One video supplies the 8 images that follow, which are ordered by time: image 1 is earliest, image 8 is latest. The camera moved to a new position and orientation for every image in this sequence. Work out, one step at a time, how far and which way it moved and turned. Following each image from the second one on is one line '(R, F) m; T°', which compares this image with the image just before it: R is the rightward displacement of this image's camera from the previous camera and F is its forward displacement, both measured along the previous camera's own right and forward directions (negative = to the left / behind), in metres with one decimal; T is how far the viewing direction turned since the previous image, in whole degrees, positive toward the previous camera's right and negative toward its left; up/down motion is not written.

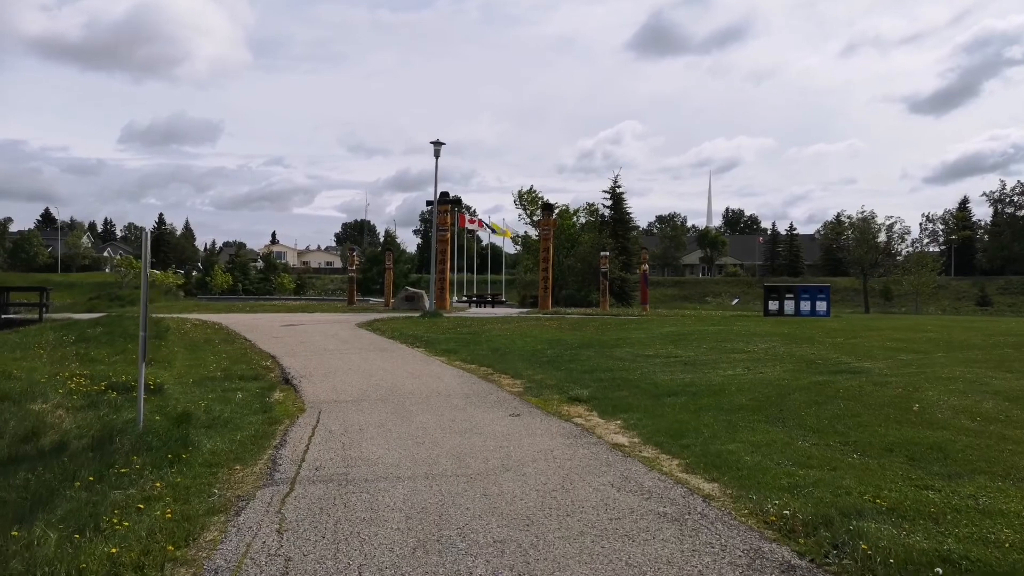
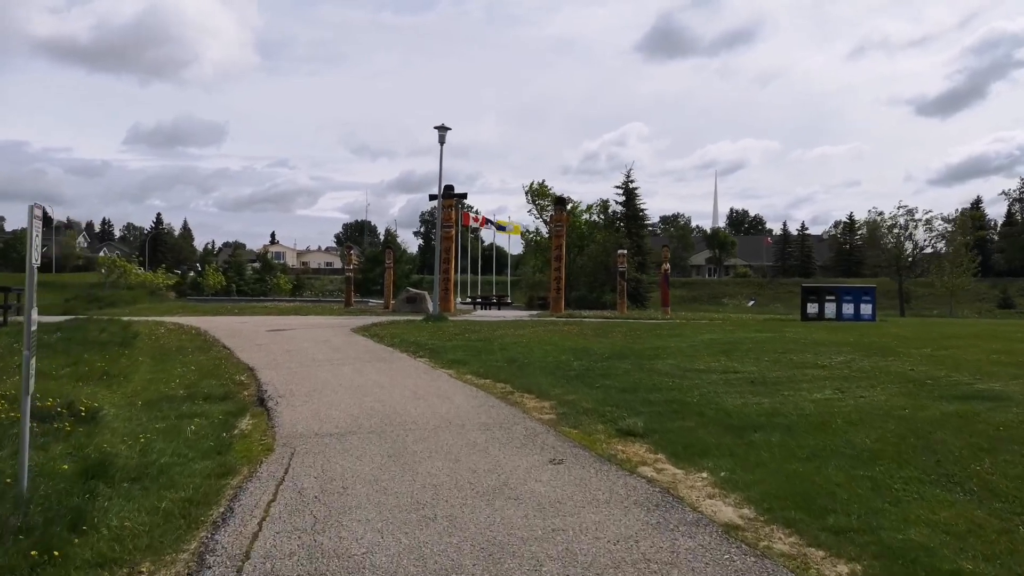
(-0.4, +2.9) m; 0°
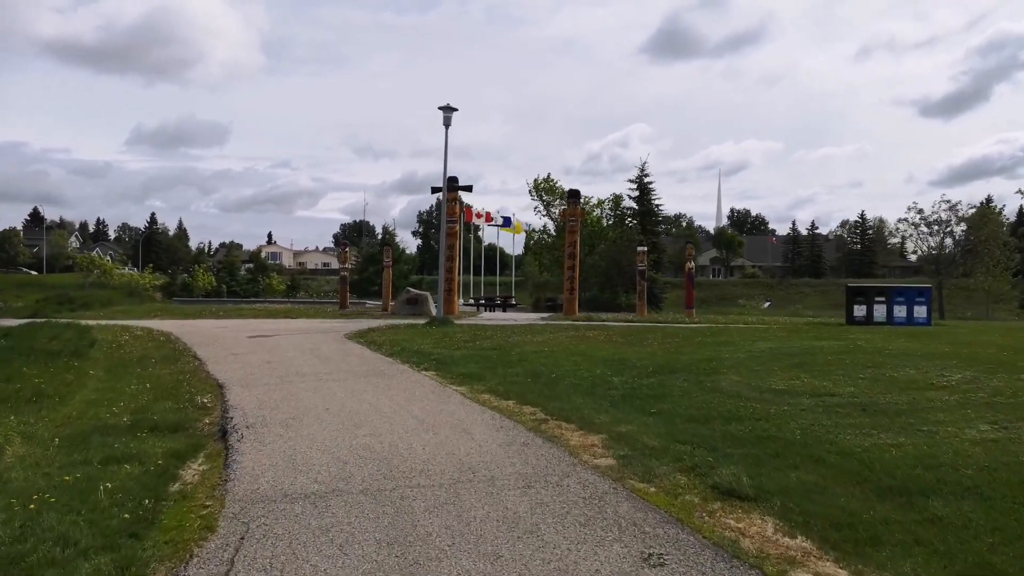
(-0.5, +2.9) m; 0°
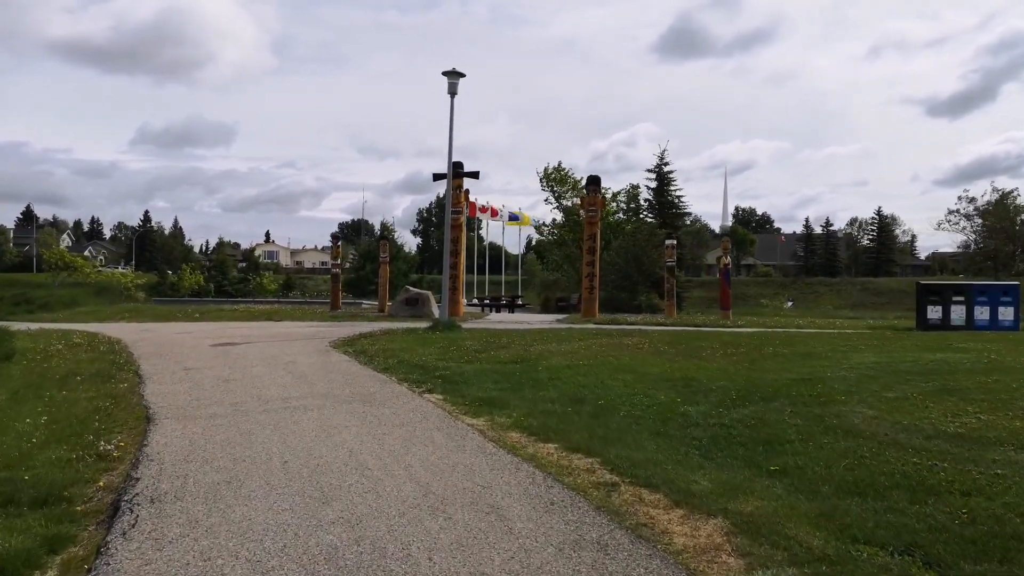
(-0.4, +3.6) m; 0°
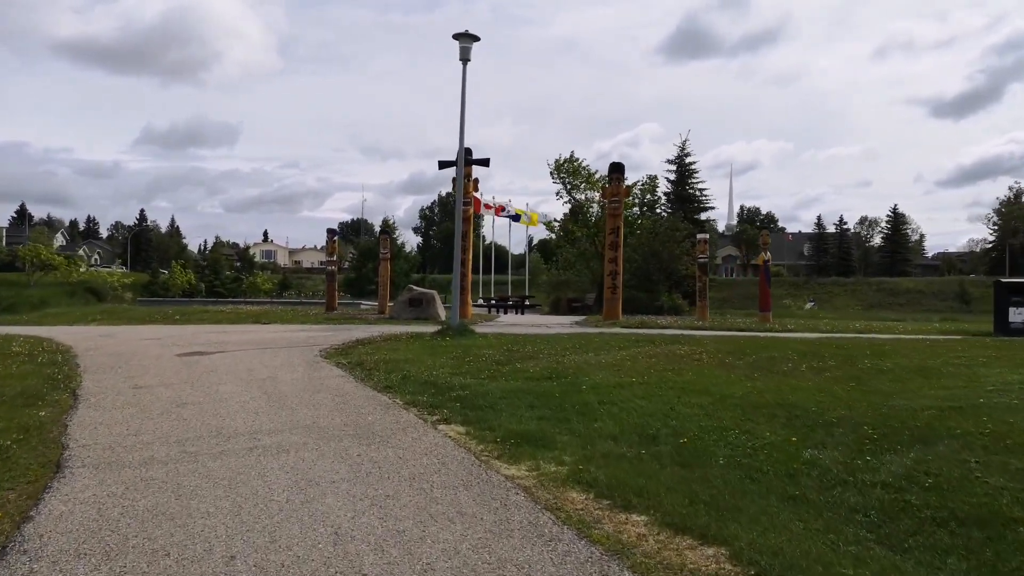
(-0.5, +2.8) m; 0°
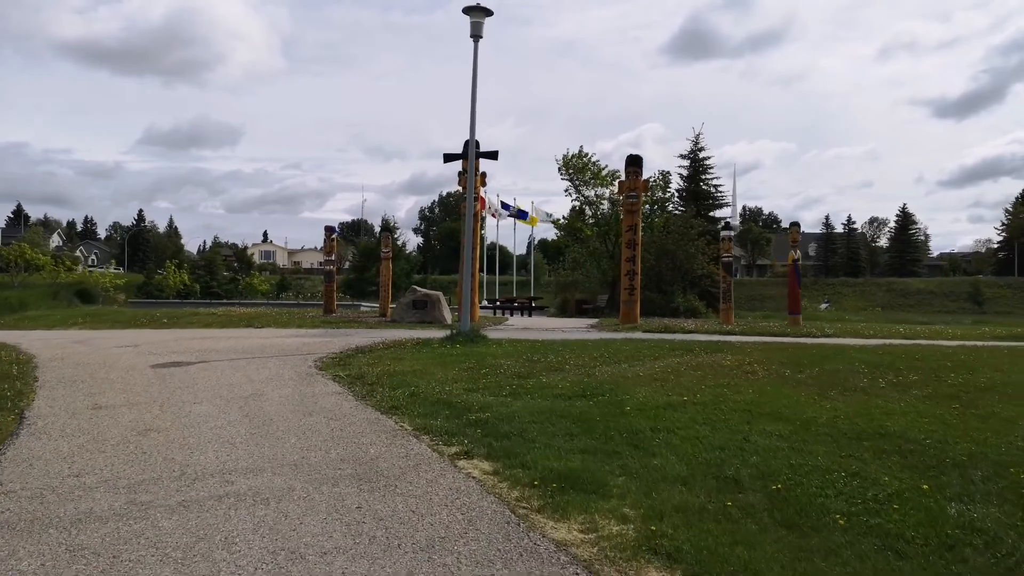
(-0.3, +1.7) m; 0°
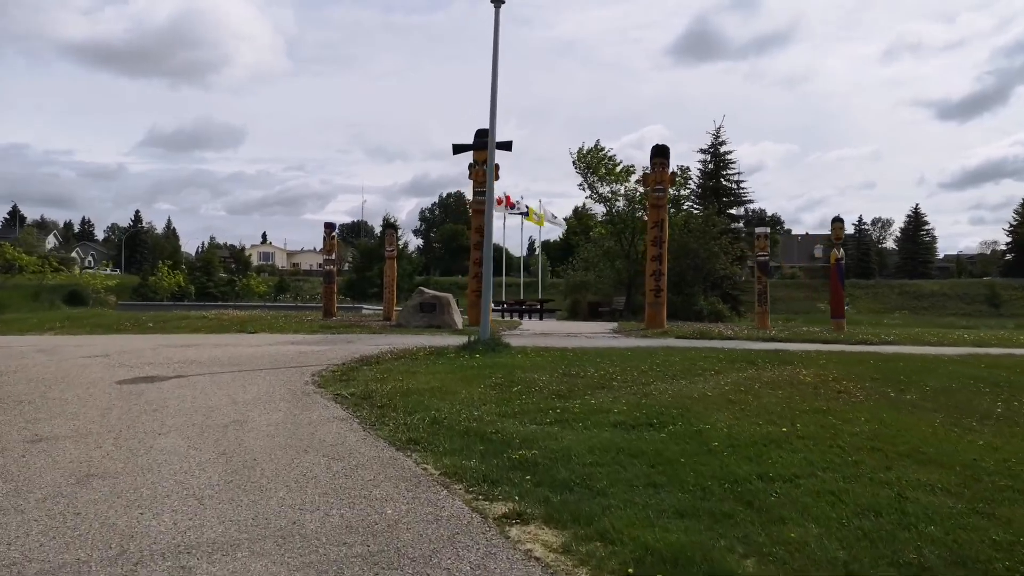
(-0.5, +2.0) m; 0°
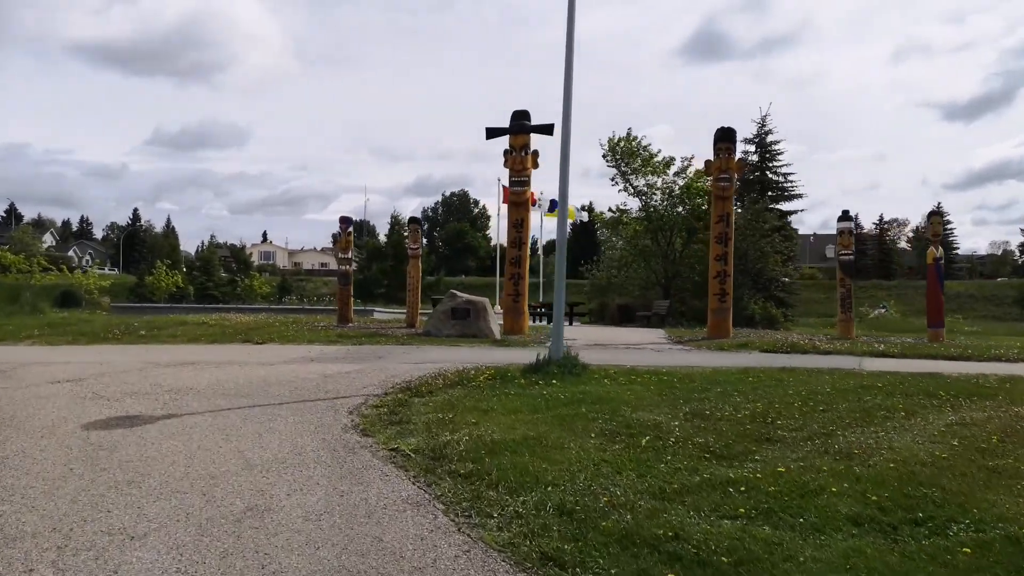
(-1.1, +2.9) m; 0°
